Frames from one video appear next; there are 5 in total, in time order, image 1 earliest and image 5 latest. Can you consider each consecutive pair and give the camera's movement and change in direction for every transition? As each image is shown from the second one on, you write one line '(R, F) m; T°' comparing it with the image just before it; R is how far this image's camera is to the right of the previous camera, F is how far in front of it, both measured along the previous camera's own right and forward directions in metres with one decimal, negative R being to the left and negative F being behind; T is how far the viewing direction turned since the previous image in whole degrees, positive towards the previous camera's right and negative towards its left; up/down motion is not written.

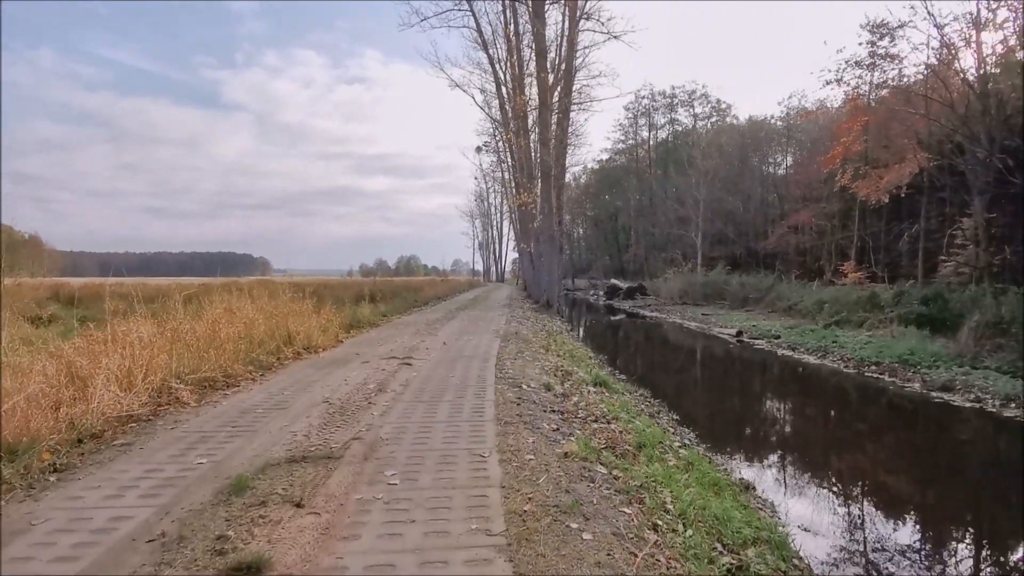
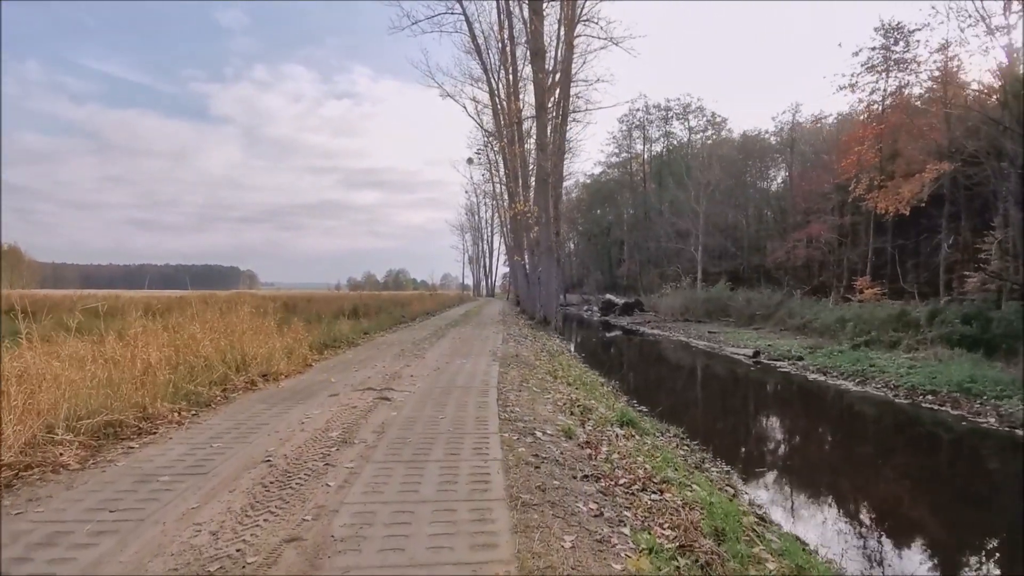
(-0.1, +0.8) m; +1°
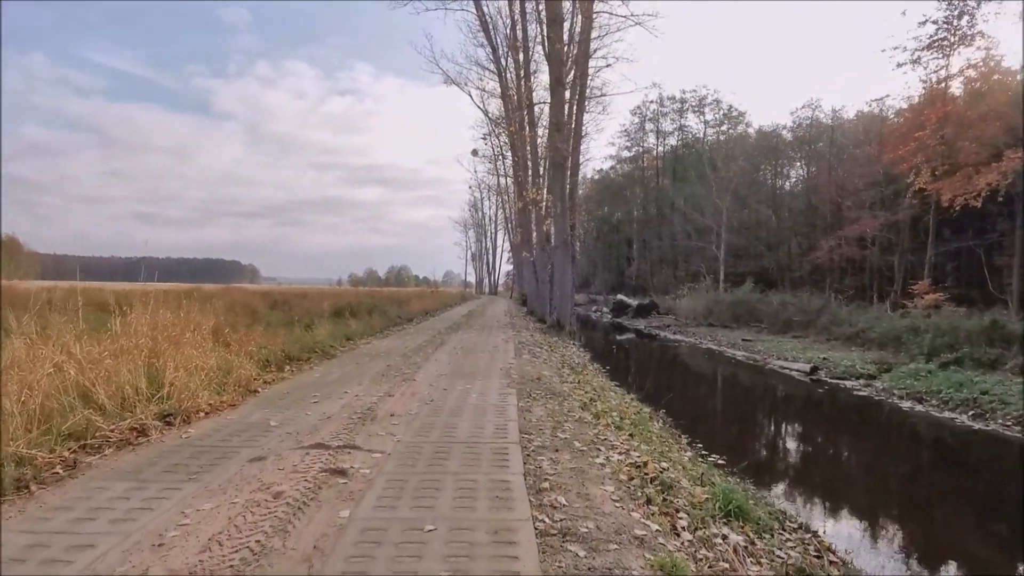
(-0.1, +1.3) m; 0°
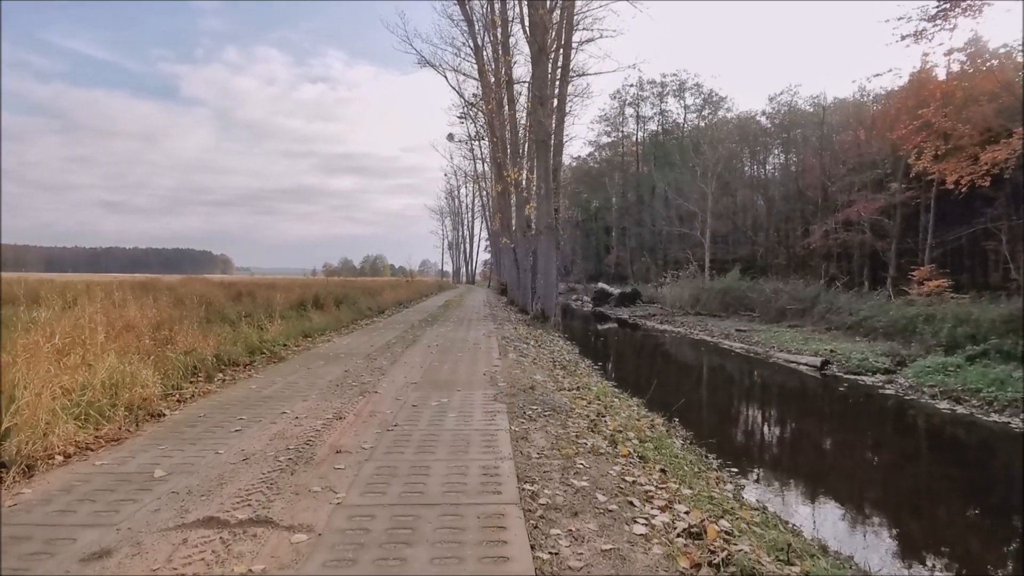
(-0.1, +0.8) m; +2°
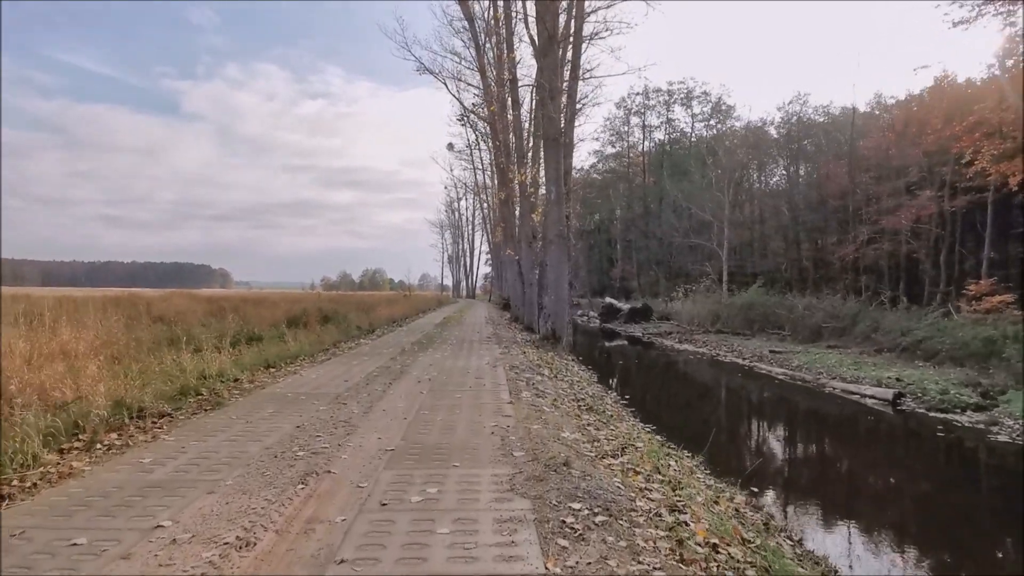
(-0.1, +1.1) m; 0°
